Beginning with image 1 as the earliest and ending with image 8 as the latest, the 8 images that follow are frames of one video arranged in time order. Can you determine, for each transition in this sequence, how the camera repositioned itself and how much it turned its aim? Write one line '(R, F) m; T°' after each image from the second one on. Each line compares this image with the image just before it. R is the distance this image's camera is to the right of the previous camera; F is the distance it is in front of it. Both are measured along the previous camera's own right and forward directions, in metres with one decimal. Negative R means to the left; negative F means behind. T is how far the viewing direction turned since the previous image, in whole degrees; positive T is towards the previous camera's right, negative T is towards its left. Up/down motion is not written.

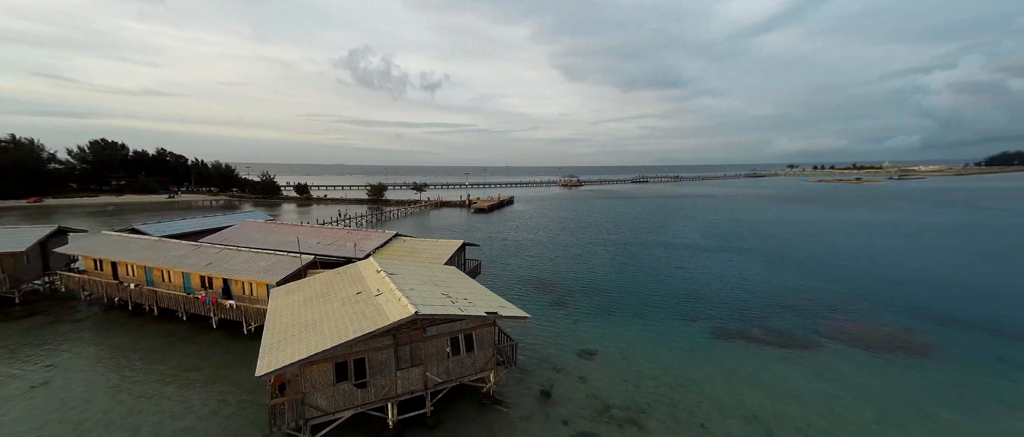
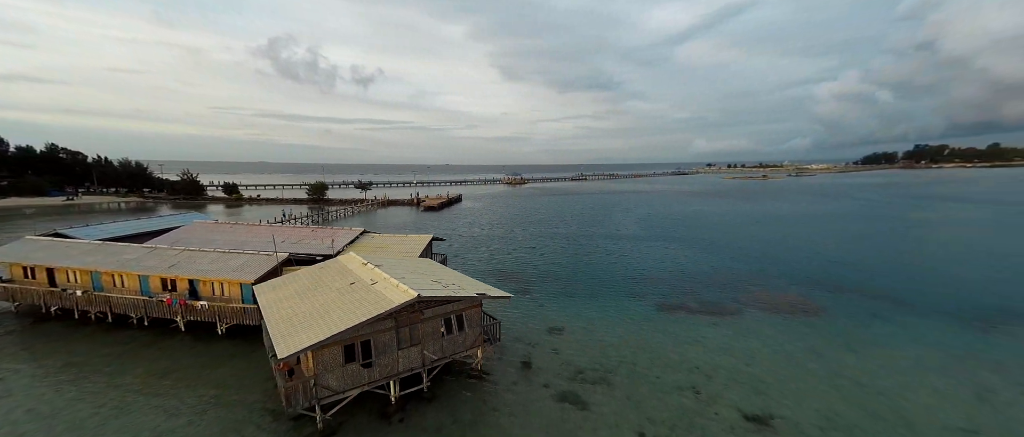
(-1.6, -1.7) m; +9°
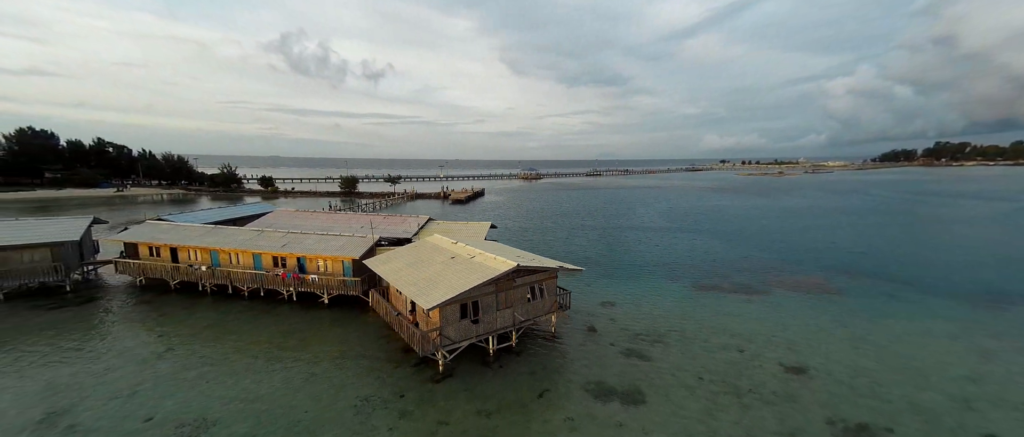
(-3.2, -2.9) m; -1°
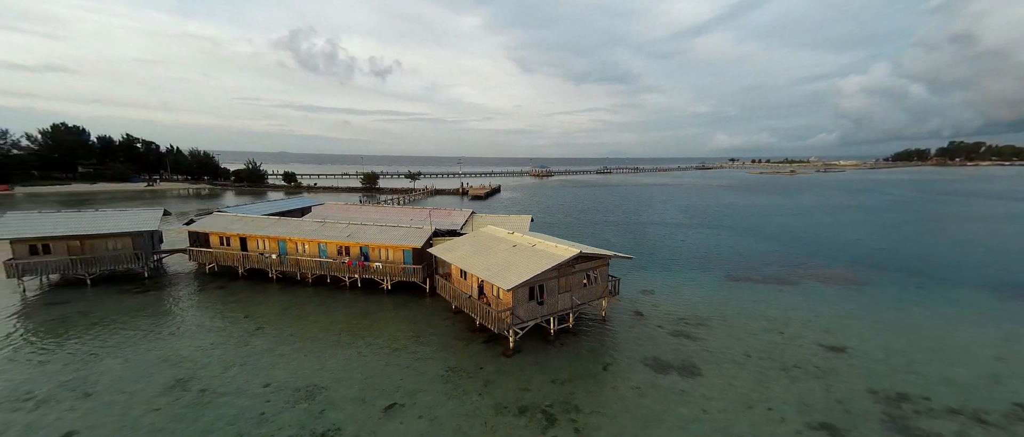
(-2.8, -1.6) m; -1°
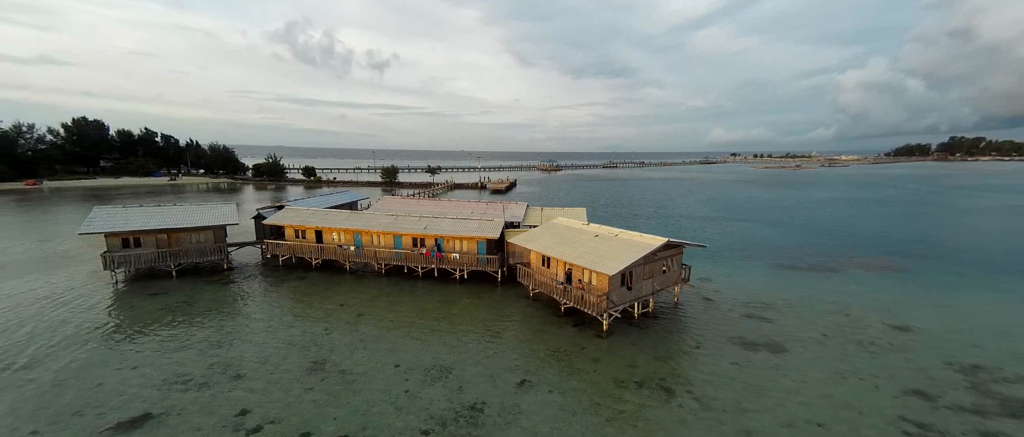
(-4.8, -1.3) m; 0°
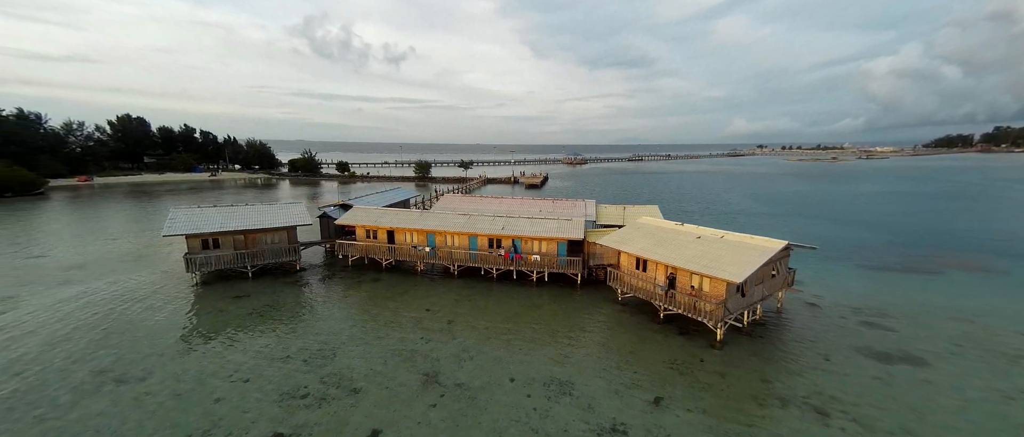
(-4.4, +0.9) m; -2°
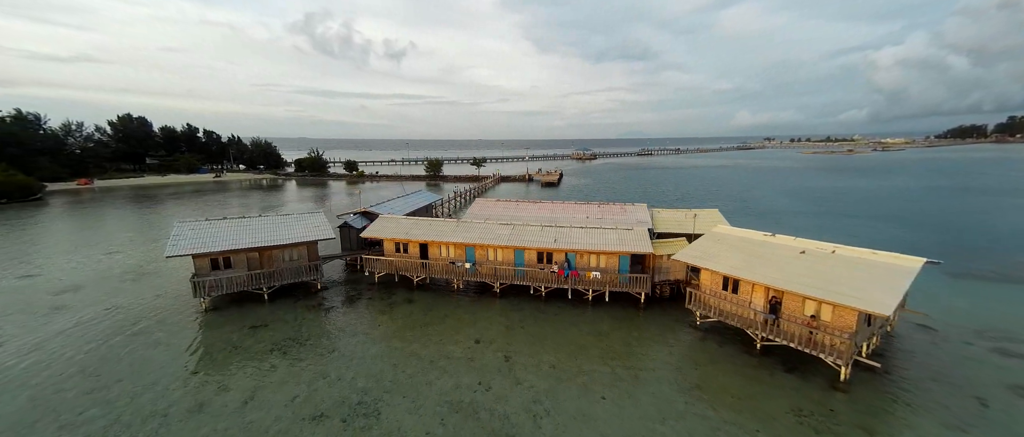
(-2.9, +3.1) m; 0°
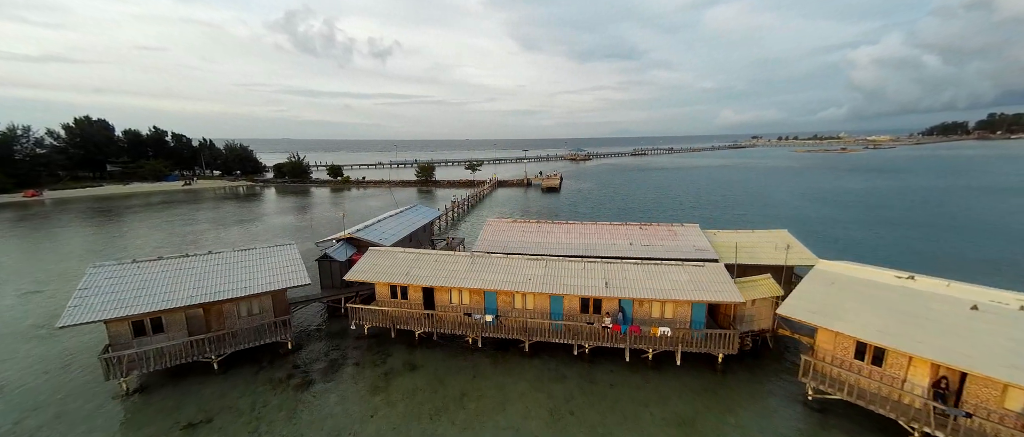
(-2.0, +5.1) m; +2°
